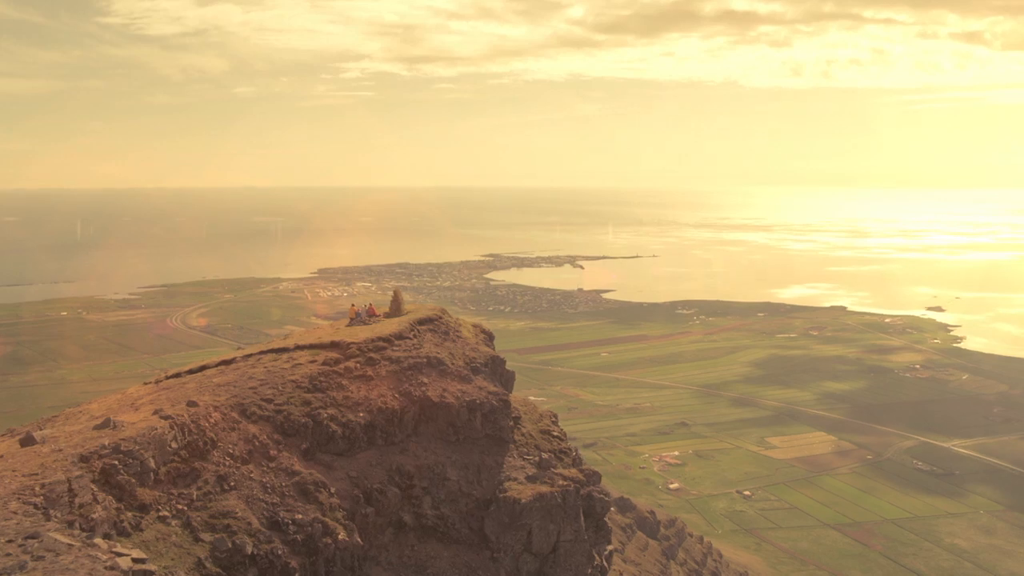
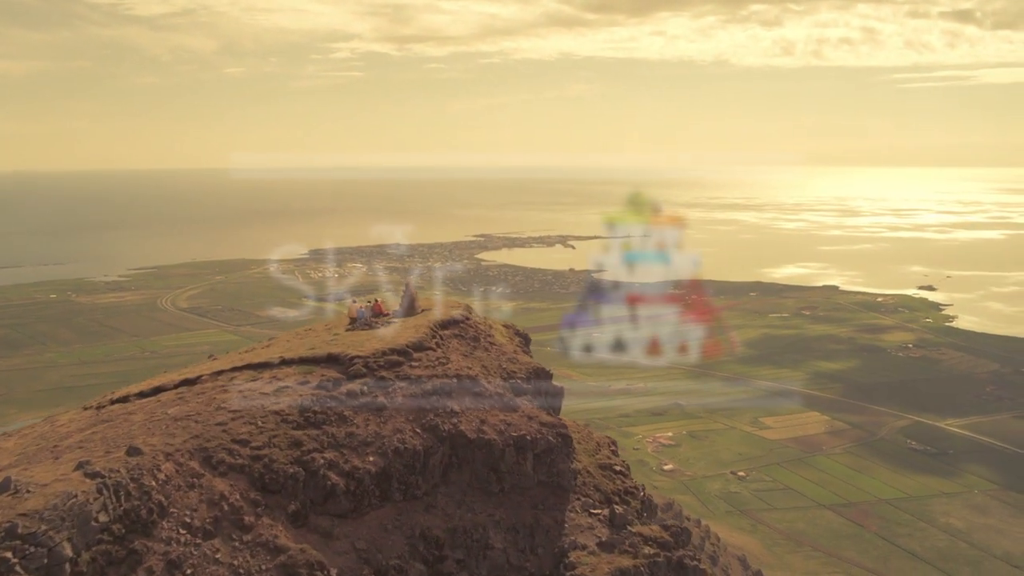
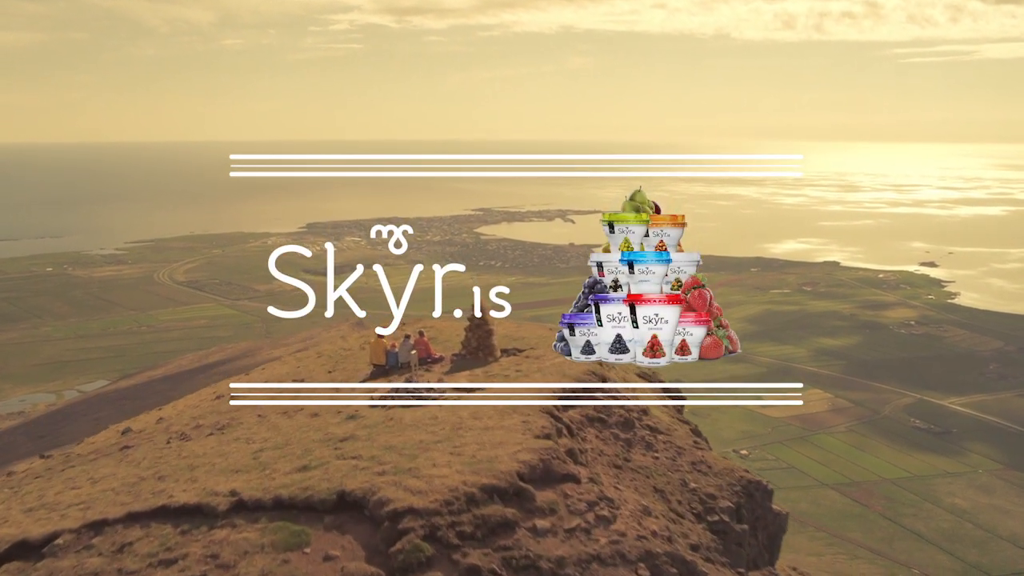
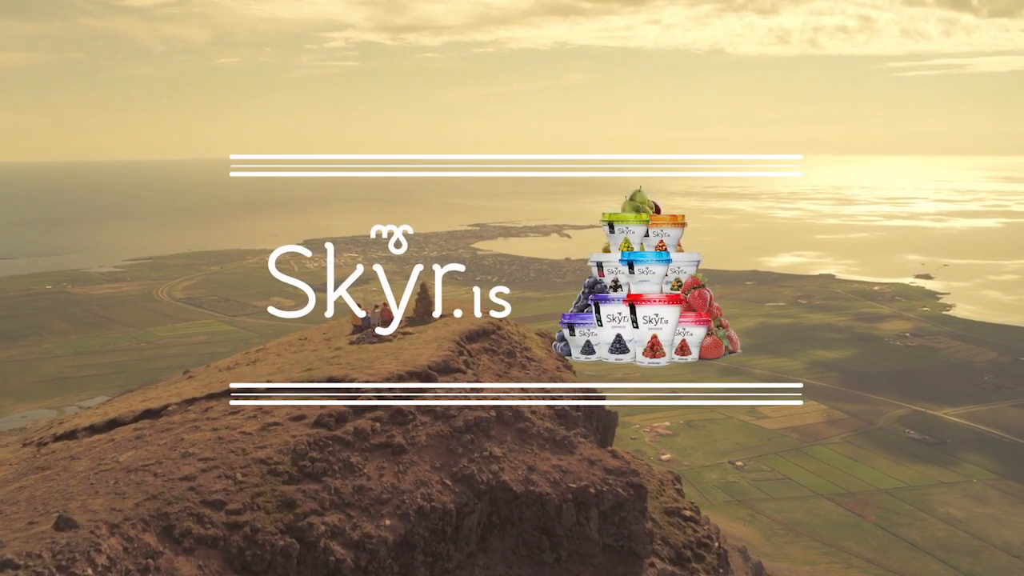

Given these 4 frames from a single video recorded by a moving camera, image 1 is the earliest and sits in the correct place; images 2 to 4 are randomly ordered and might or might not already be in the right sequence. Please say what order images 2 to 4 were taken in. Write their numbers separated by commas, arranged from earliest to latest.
2, 4, 3
